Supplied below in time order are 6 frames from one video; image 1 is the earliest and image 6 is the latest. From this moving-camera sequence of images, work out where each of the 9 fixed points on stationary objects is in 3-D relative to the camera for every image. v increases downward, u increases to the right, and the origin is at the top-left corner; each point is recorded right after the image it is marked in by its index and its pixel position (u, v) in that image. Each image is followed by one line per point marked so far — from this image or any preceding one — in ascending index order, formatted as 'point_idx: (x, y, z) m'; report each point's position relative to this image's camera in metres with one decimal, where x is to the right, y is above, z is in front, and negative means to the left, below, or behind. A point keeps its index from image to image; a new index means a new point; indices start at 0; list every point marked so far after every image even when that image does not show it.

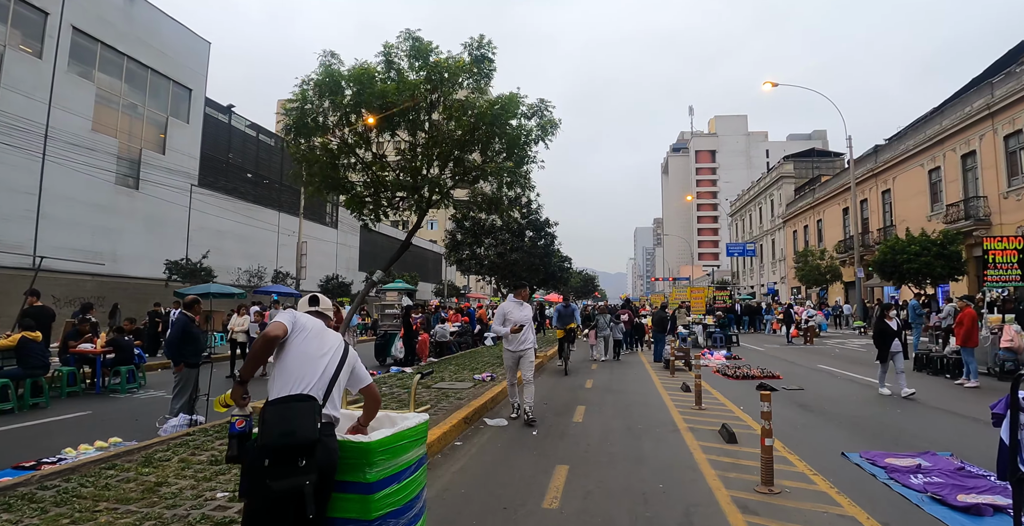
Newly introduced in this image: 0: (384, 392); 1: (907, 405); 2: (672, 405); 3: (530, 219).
0: (-2.2, -2.3, +9.8) m
1: (+6.9, -2.5, +9.7) m
2: (+2.7, -2.4, +9.5) m
3: (+0.5, +1.3, +16.9) m
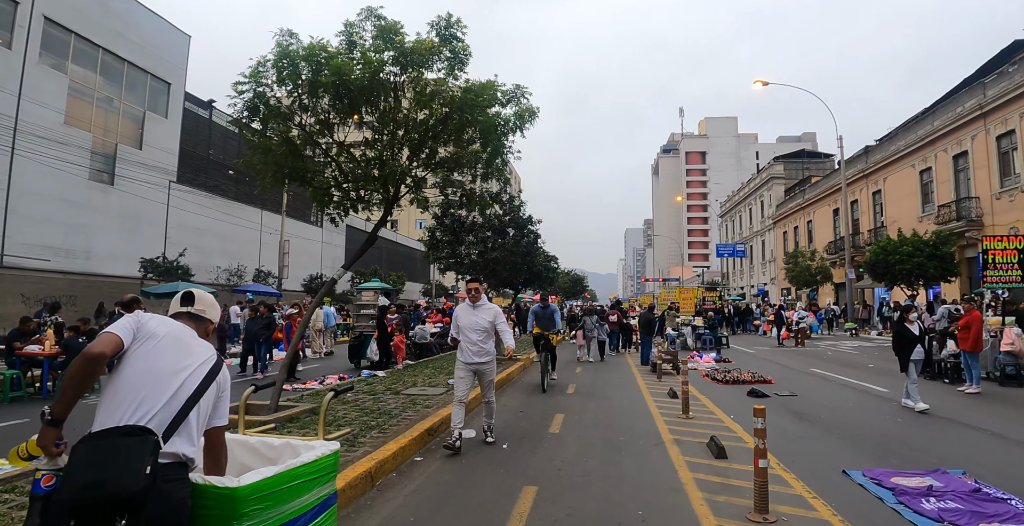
0: (-2.7, -2.2, +9.0) m
1: (+6.5, -2.5, +9.1) m
2: (+2.3, -2.4, +8.9) m
3: (0.0, +1.4, +16.2) m
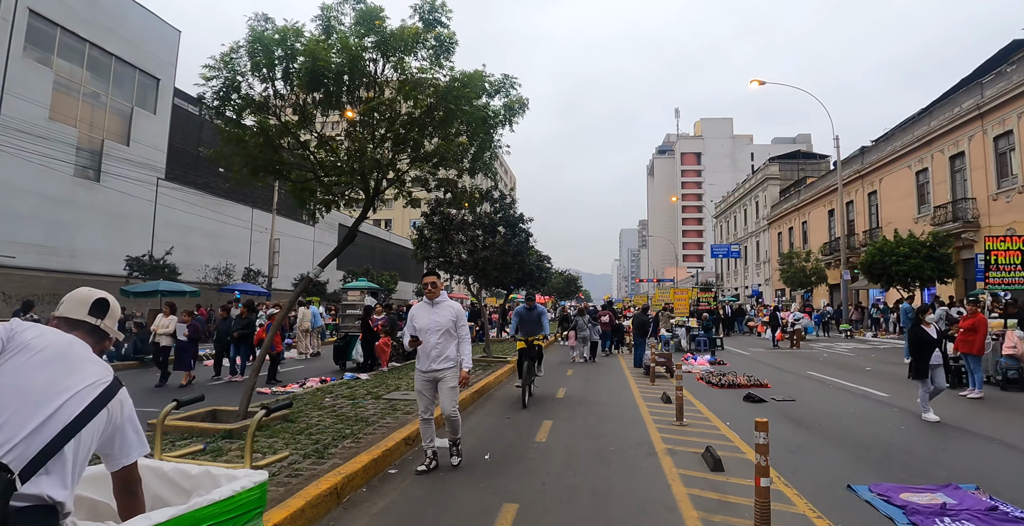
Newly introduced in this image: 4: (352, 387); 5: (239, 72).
0: (-2.9, -2.2, +8.6) m
1: (+6.3, -2.5, +8.7) m
2: (+2.1, -2.4, +8.5) m
3: (-0.3, +1.4, +15.8) m
4: (-3.0, -2.3, +10.5) m
5: (-3.9, +2.7, +8.0) m
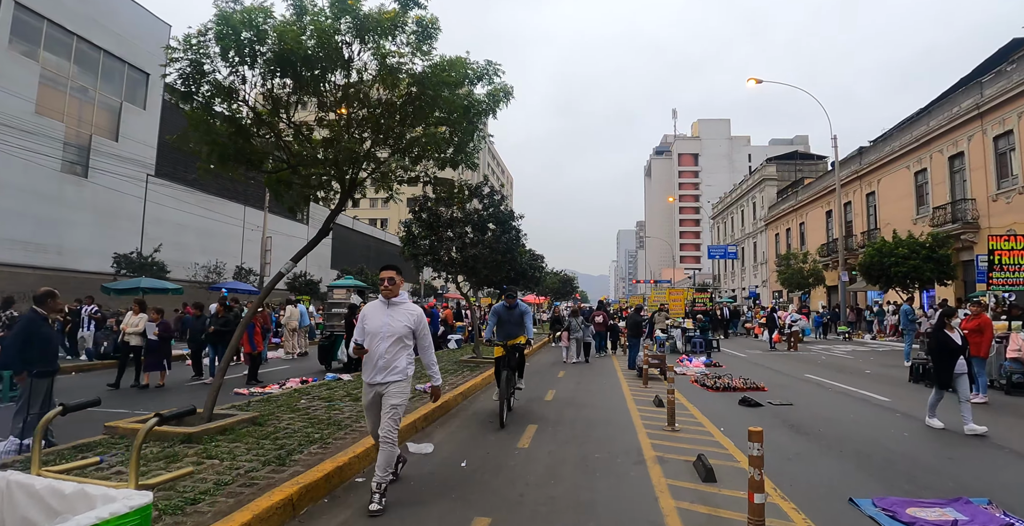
0: (-3.1, -2.1, +8.2) m
1: (+6.0, -2.4, +8.3) m
2: (+1.8, -2.3, +8.1) m
3: (-0.6, +1.4, +15.4) m
4: (-3.2, -2.3, +10.1) m
5: (-4.1, +2.8, +7.6) m
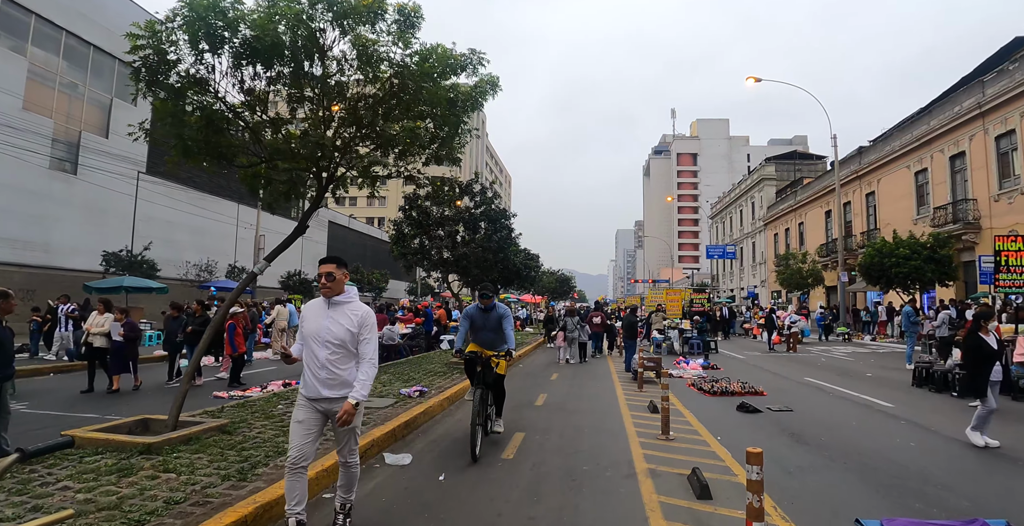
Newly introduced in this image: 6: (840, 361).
0: (-3.3, -2.1, +7.8) m
1: (+5.8, -2.4, +7.9) m
2: (+1.7, -2.3, +7.7) m
3: (-0.8, +1.4, +15.0) m
4: (-3.4, -2.2, +9.7) m
5: (-4.3, +2.8, +7.1) m
6: (+11.6, -3.5, +19.9) m
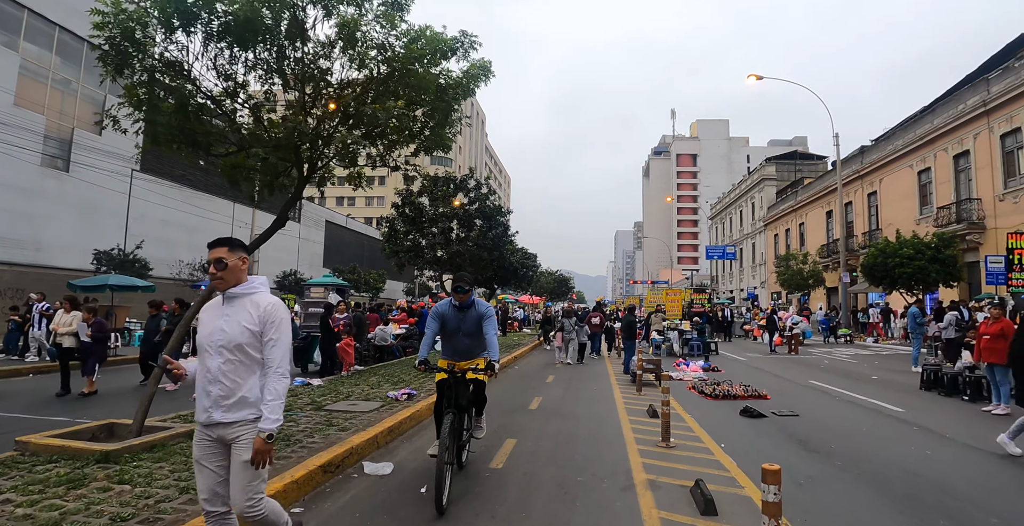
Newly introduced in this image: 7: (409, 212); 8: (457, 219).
0: (-3.4, -2.0, +7.3) m
1: (+5.7, -2.4, +7.5) m
2: (+1.5, -2.3, +7.2) m
3: (-0.9, +1.5, +14.6) m
4: (-3.5, -2.2, +9.2) m
5: (-4.4, +2.9, +6.7) m
6: (+11.5, -3.5, +19.4) m
7: (-2.6, +1.3, +14.1) m
8: (-1.4, +1.1, +14.3) m
